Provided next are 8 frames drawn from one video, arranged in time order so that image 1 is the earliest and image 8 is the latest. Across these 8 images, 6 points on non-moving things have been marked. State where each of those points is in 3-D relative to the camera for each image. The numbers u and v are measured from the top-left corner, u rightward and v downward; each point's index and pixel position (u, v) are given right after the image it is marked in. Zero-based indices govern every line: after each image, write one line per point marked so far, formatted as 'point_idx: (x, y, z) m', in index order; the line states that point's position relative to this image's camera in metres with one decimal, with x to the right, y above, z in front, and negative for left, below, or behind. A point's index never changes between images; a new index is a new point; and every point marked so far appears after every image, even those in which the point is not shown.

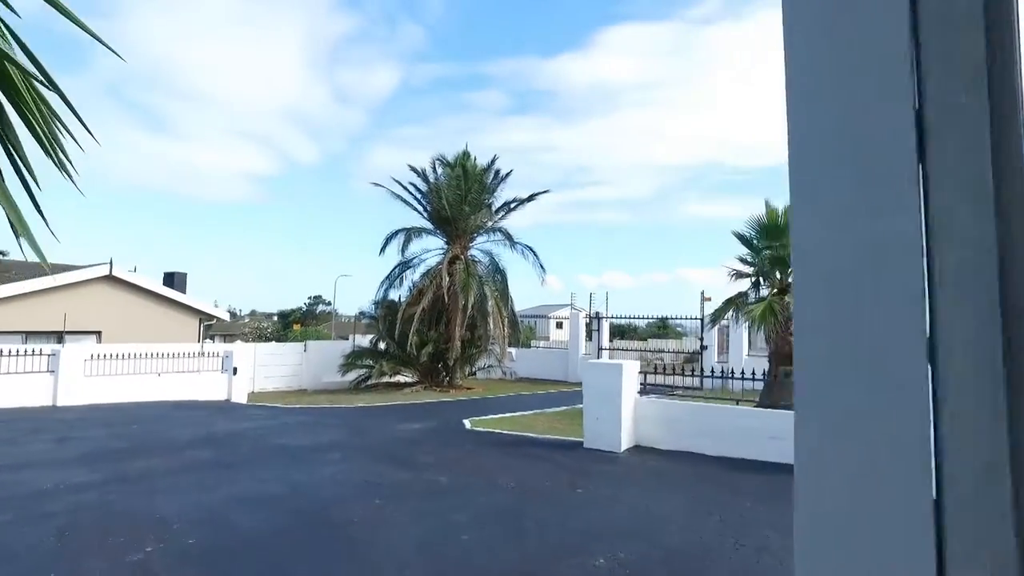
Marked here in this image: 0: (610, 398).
0: (+1.3, -1.5, +8.5) m
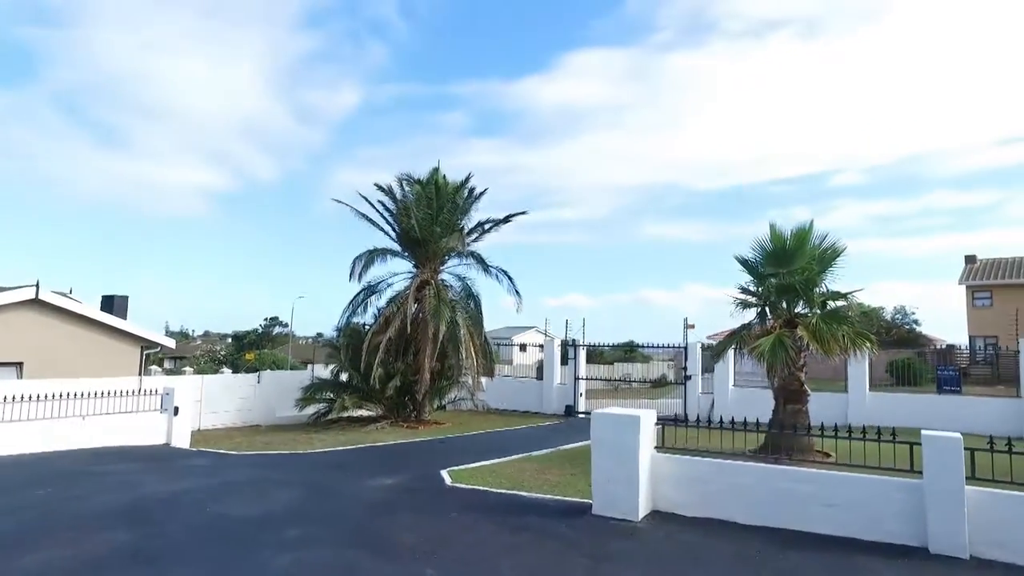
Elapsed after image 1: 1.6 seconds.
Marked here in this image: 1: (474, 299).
0: (+1.3, -1.9, +7.1) m
1: (-1.1, -0.3, +19.3) m
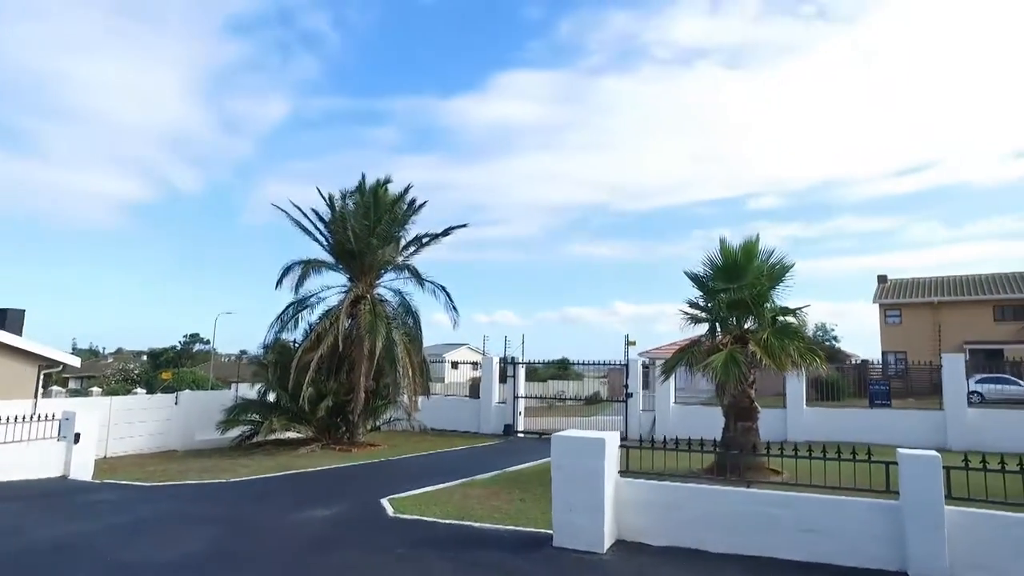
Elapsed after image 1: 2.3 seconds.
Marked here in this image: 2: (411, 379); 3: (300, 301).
0: (+0.8, -2.0, +6.6) m
1: (-2.8, -0.7, +18.5) m
2: (-2.8, -2.5, +18.0) m
3: (-5.9, -0.4, +18.1) m
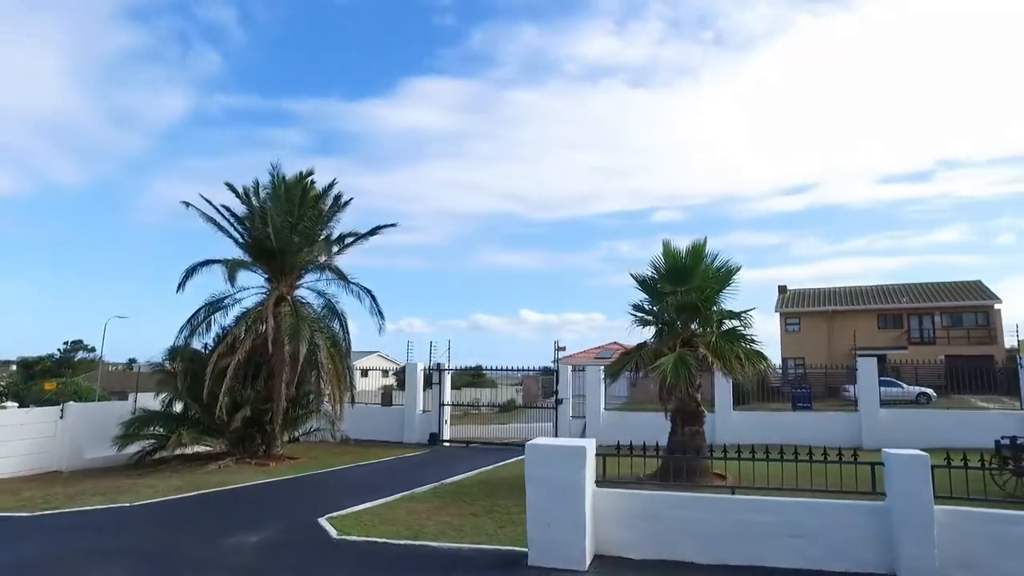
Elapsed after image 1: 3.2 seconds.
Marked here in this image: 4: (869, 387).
0: (+0.5, -1.9, +6.1) m
1: (-4.7, -0.8, +17.4) m
2: (-4.5, -2.6, +16.9) m
3: (-7.7, -0.4, +16.5) m
4: (+9.9, -2.7, +17.8) m
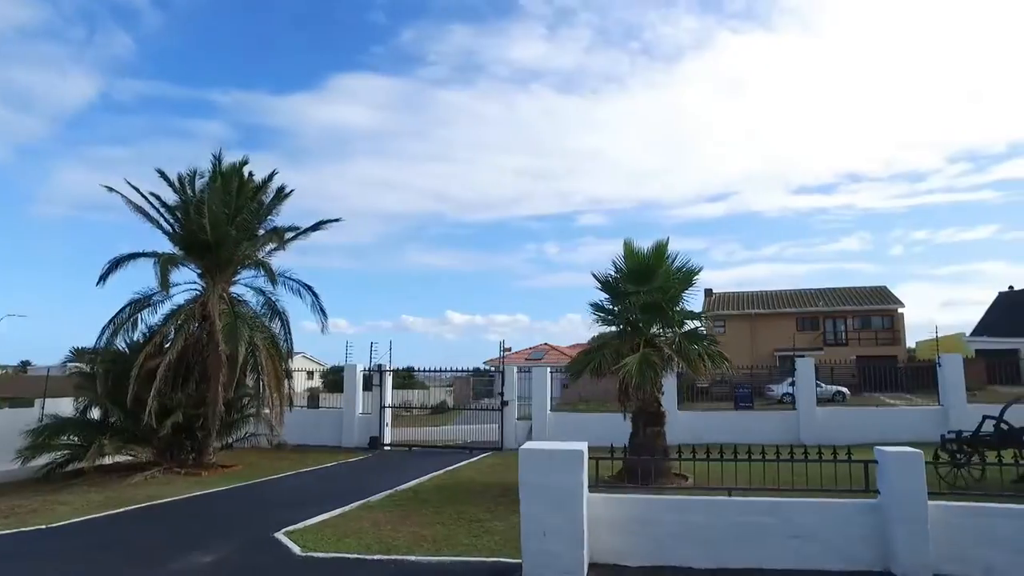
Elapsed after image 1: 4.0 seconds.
0: (+0.5, -1.9, +5.8) m
1: (-5.9, -0.7, +16.4) m
2: (-5.8, -2.5, +15.9) m
3: (-8.8, -0.3, +15.2) m
4: (+8.4, -2.8, +18.5) m
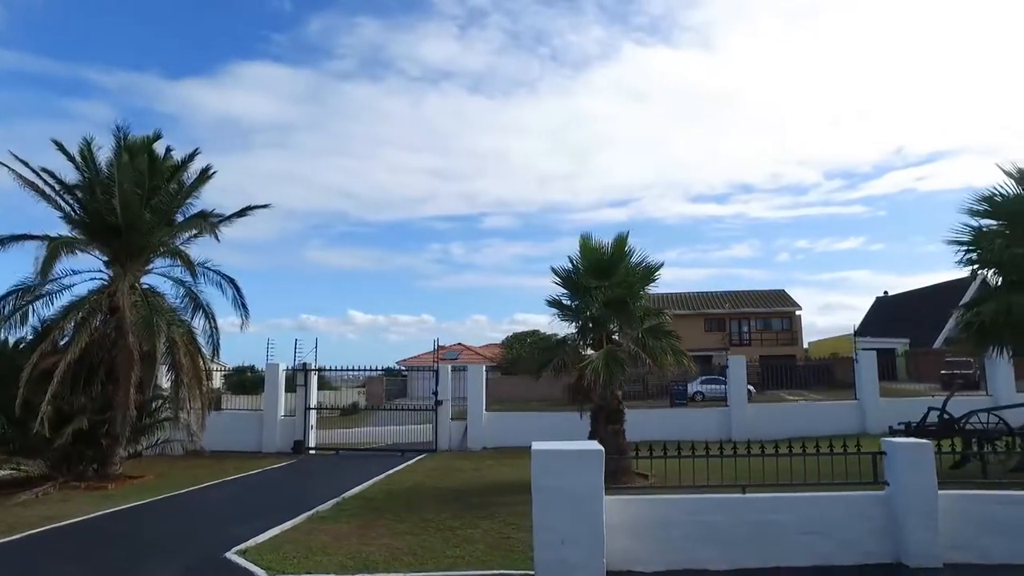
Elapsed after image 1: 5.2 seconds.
0: (+0.6, -1.8, +5.3) m
1: (-7.2, -0.5, +14.9) m
2: (-7.0, -2.3, +14.5) m
3: (-9.9, 0.0, +13.4) m
4: (+6.7, -2.8, +19.0) m
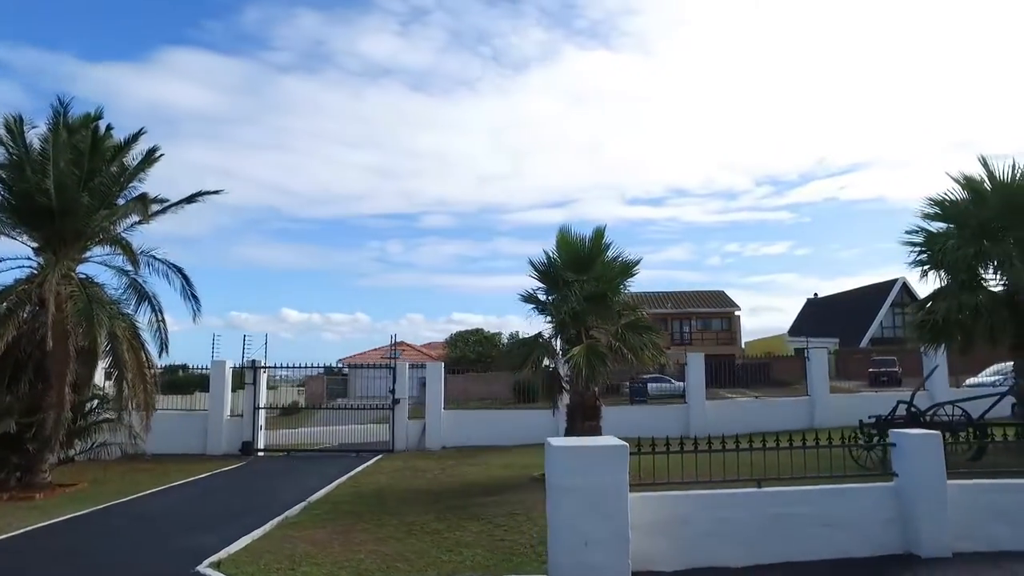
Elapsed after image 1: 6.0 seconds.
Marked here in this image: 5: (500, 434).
0: (+0.7, -1.7, +5.0) m
1: (-7.9, -0.3, +13.9) m
2: (-7.7, -2.1, +13.4) m
3: (-10.5, +0.2, +12.1) m
4: (+5.5, -2.7, +19.2) m
5: (-0.4, -4.5, +19.8) m
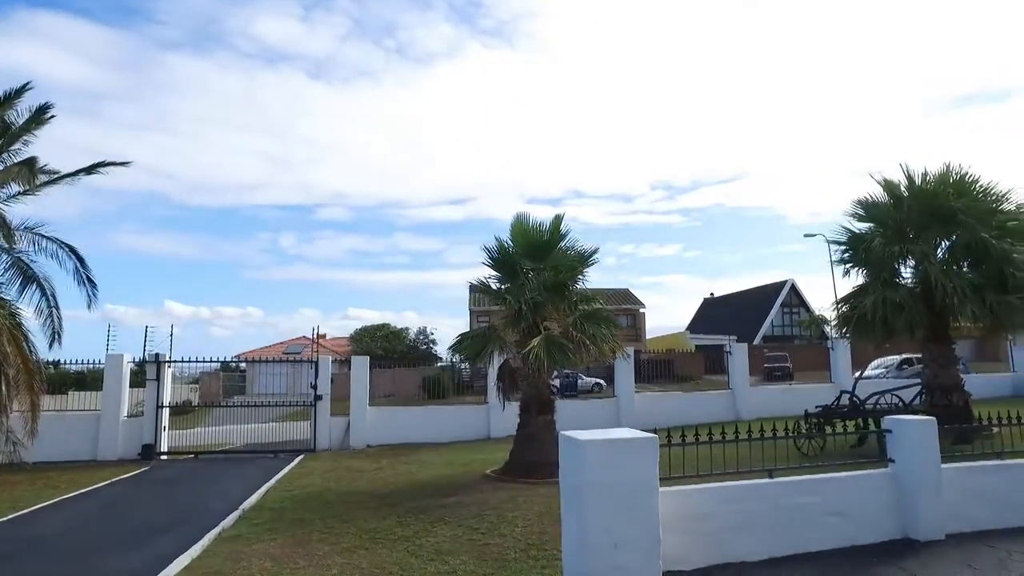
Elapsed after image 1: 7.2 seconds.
0: (+0.9, -1.5, +4.6) m
1: (-9.0, 0.0, +12.0) m
2: (-8.7, -1.8, +11.6) m
3: (-11.2, +0.6, +9.9) m
4: (+3.5, -2.6, +19.3) m
5: (-2.5, -4.2, +19.1) m
